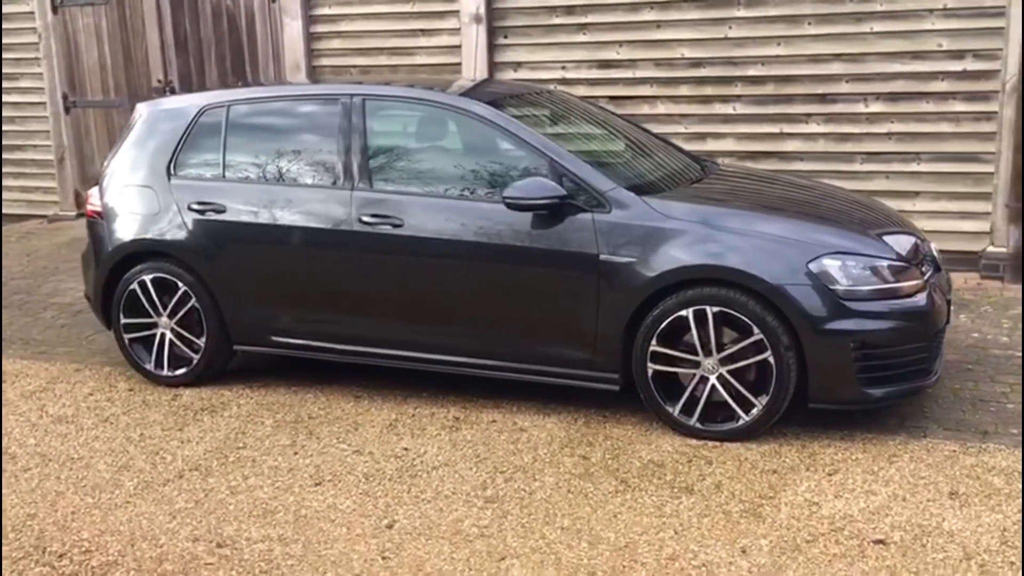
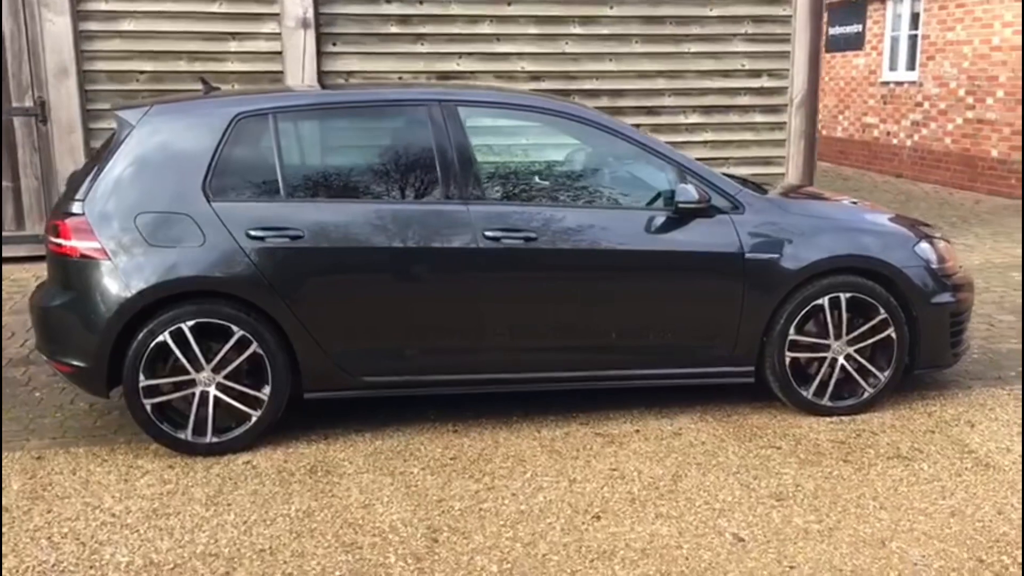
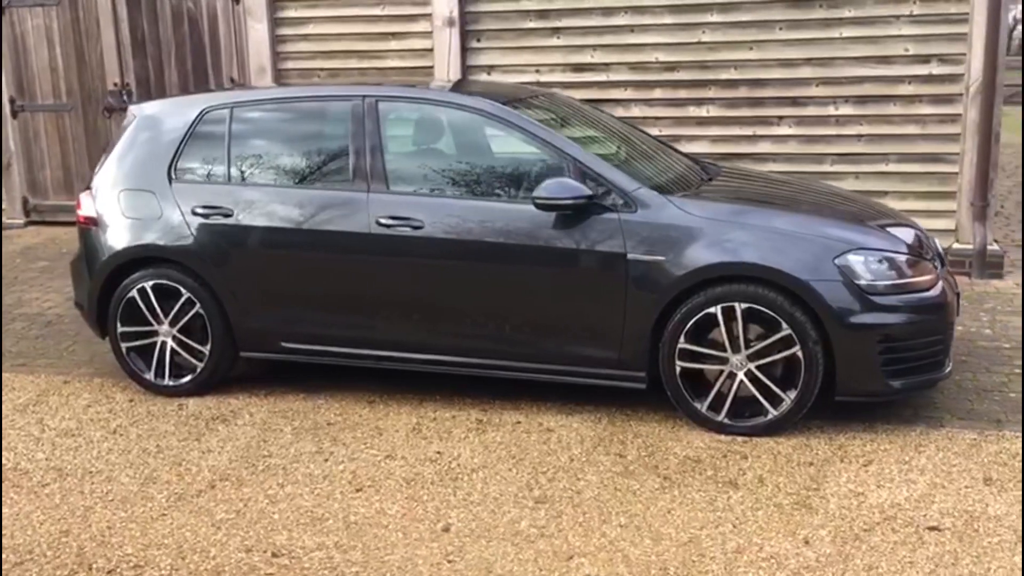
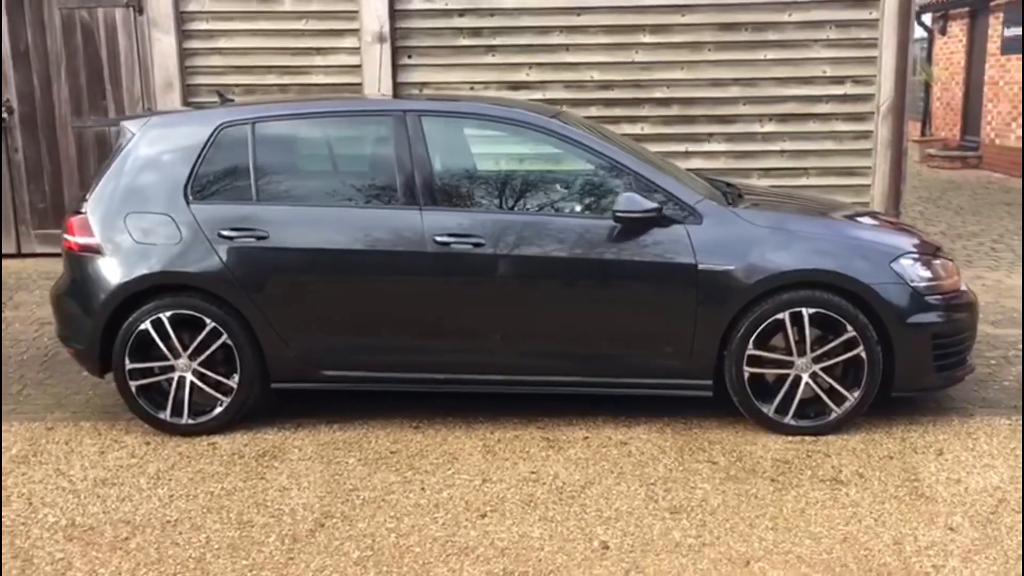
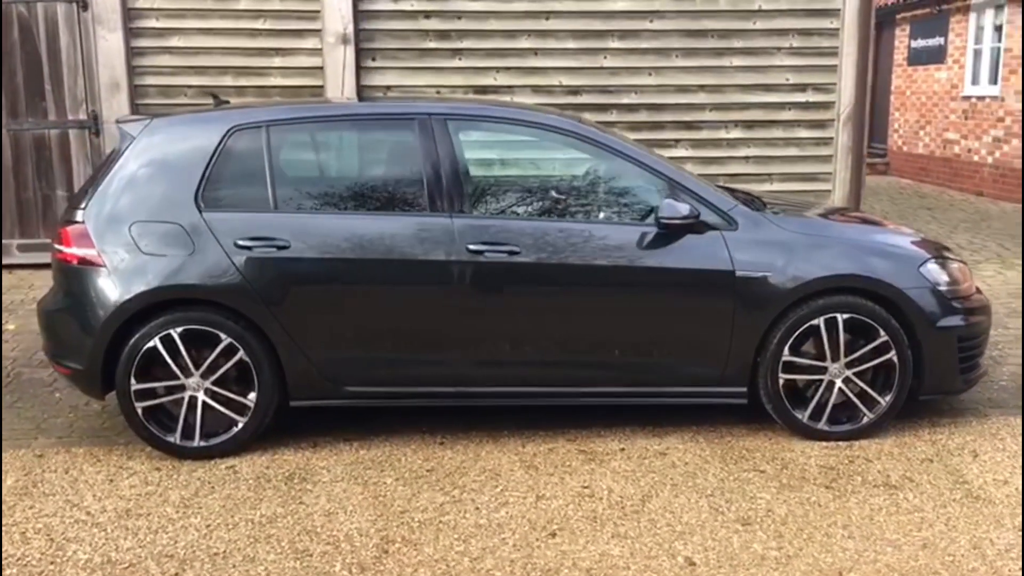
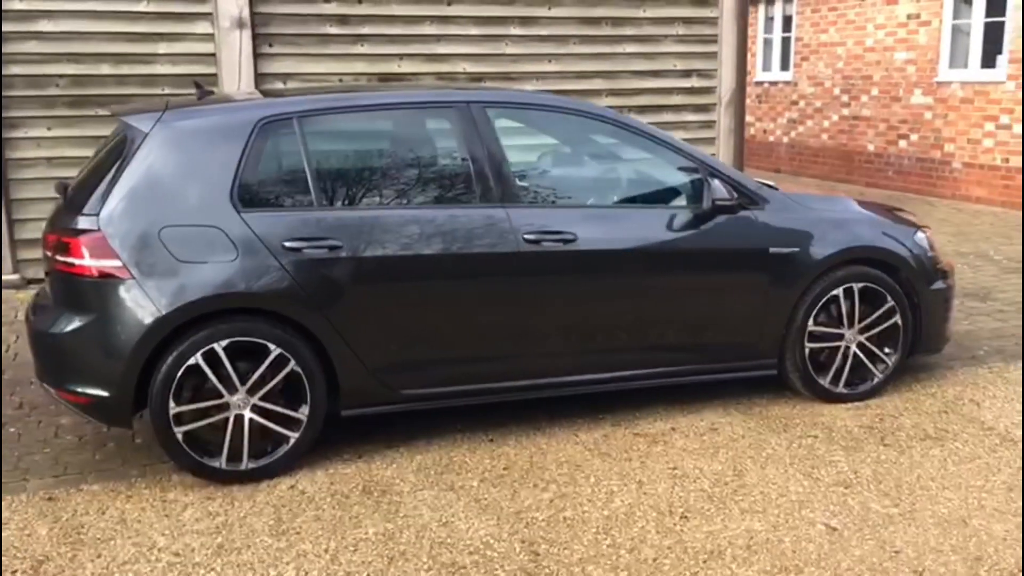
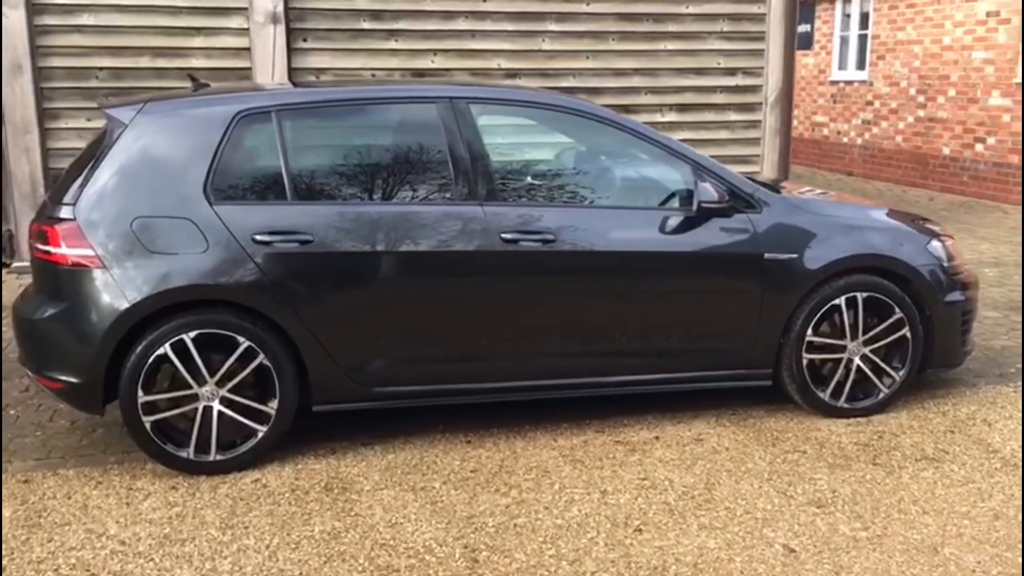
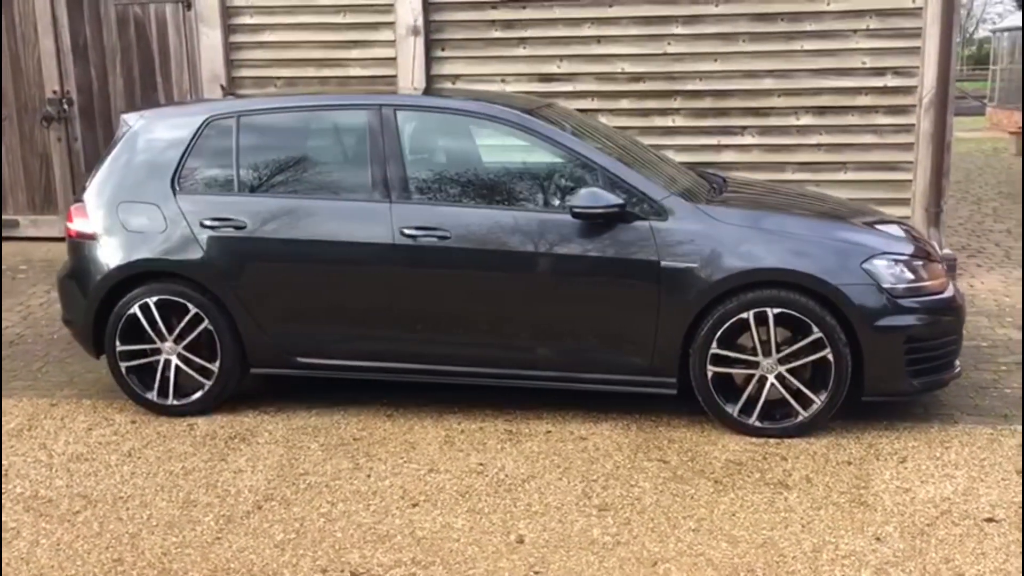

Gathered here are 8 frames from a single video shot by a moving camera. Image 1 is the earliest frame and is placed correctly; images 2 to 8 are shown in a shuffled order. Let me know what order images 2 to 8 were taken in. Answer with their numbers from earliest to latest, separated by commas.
3, 8, 4, 5, 2, 7, 6
